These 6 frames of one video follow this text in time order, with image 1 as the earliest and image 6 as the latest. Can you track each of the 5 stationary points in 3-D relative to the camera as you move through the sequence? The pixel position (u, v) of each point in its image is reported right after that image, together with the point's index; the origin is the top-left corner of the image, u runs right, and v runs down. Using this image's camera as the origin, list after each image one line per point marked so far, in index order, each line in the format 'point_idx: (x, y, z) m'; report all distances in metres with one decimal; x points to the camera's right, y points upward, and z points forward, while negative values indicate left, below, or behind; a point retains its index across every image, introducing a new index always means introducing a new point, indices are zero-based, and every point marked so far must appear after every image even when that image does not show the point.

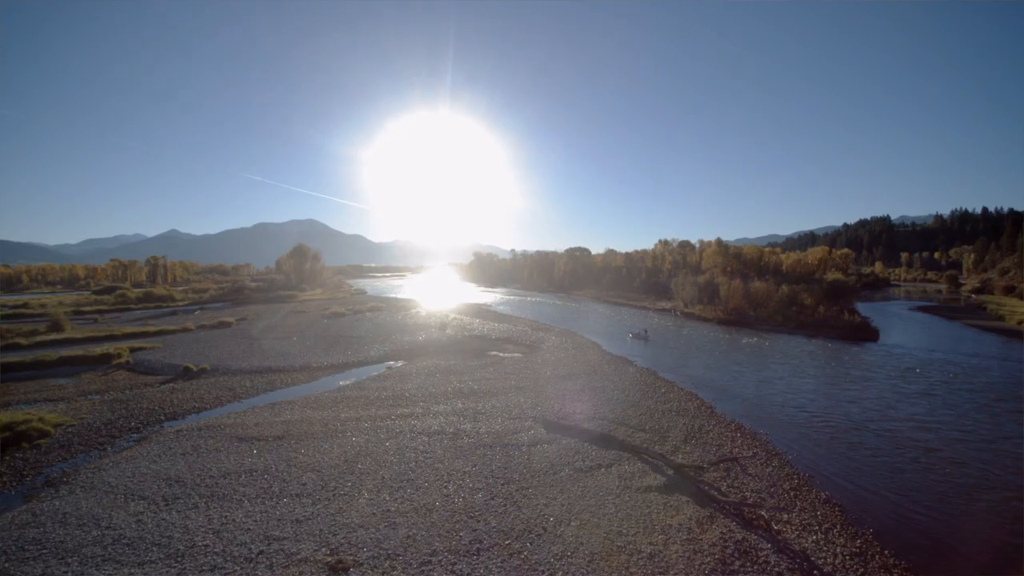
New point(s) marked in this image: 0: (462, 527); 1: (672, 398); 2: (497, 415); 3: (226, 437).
0: (-0.8, -3.6, +7.2) m
1: (+4.7, -3.2, +14.0) m
2: (-0.4, -3.3, +12.3) m
3: (-7.4, -3.8, +12.3) m
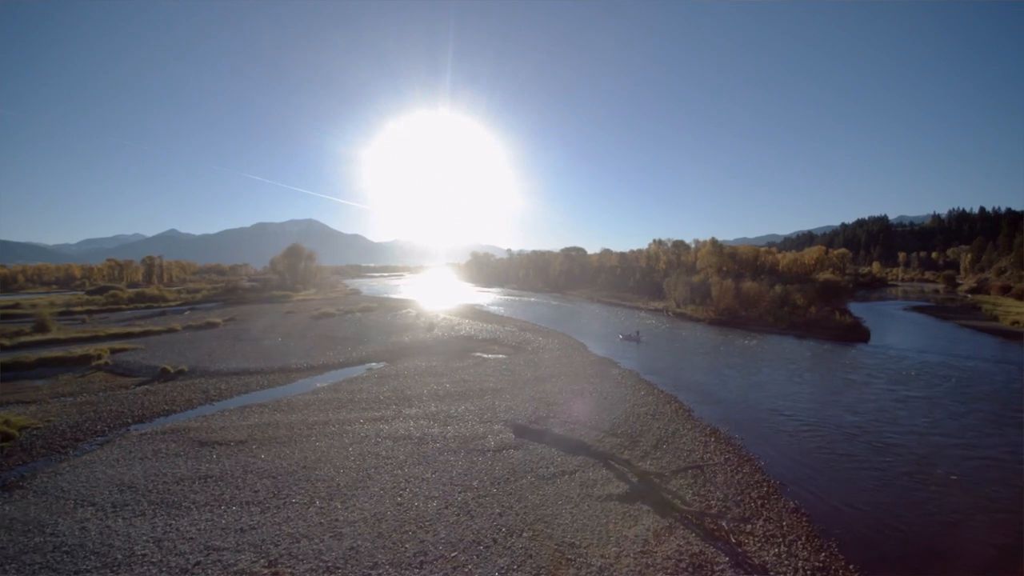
0: (-1.5, -3.6, +6.9) m
1: (+3.9, -3.2, +13.7) m
2: (-1.1, -3.3, +12.0) m
3: (-8.1, -3.8, +12.0) m
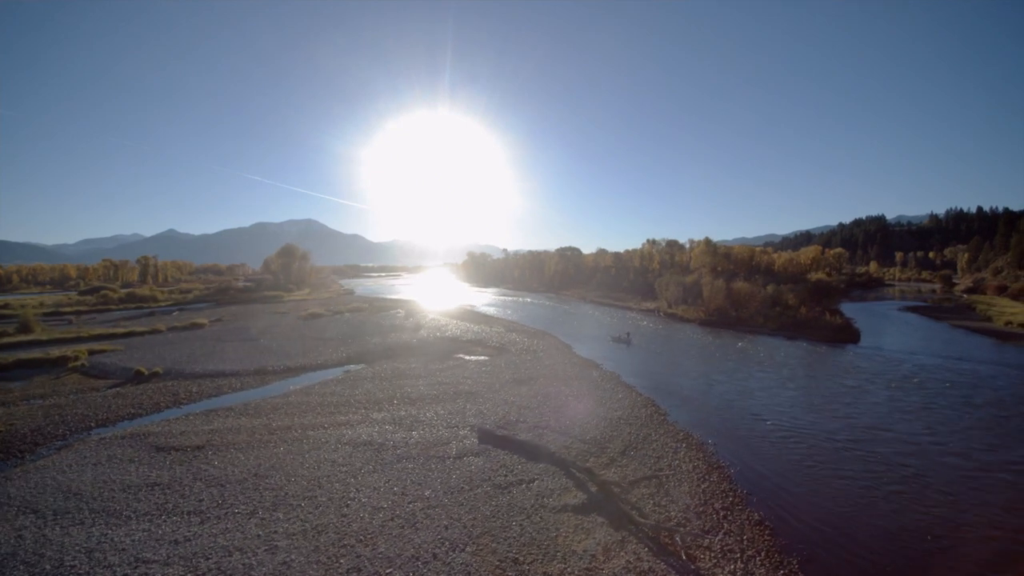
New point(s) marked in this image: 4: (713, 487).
0: (-2.2, -3.6, +6.5) m
1: (+3.2, -3.3, +13.3) m
2: (-1.9, -3.3, +11.7) m
3: (-8.9, -3.8, +11.6) m
4: (+3.5, -3.5, +8.4) m
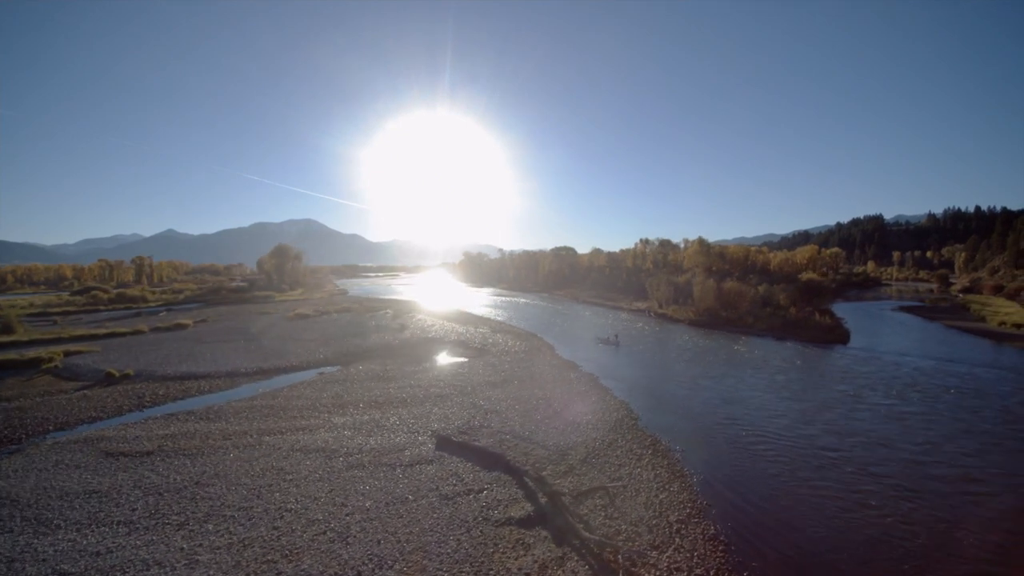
0: (-3.1, -3.6, +6.1) m
1: (+2.3, -3.3, +12.9) m
2: (-2.7, -3.3, +11.3) m
3: (-9.7, -3.8, +11.2) m
4: (+2.7, -3.5, +8.0) m
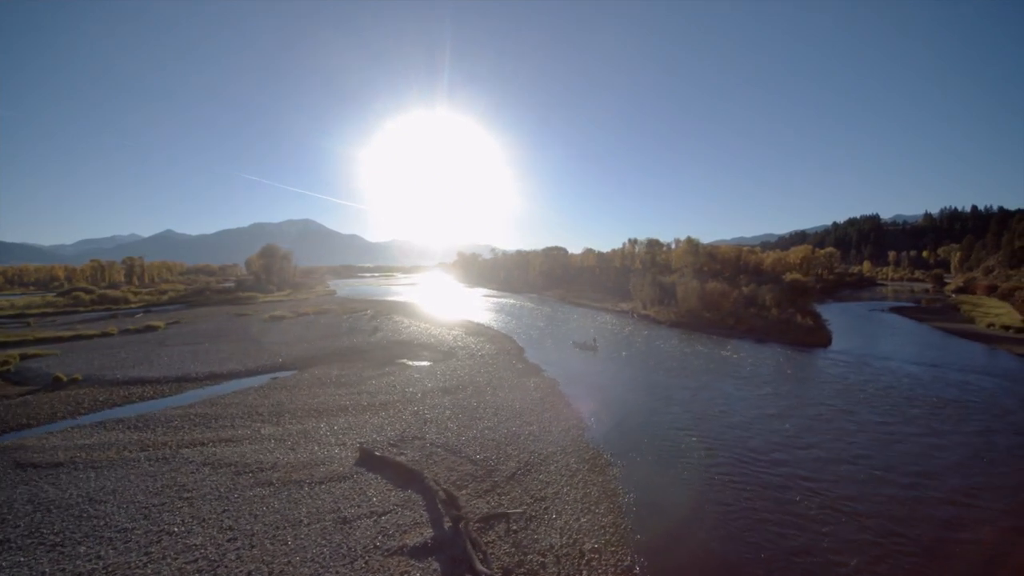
0: (-4.5, -3.6, +5.4) m
1: (+0.9, -3.3, +12.2) m
2: (-4.1, -3.3, +10.6) m
3: (-11.1, -3.9, +10.5) m
4: (+1.3, -3.5, +7.2) m
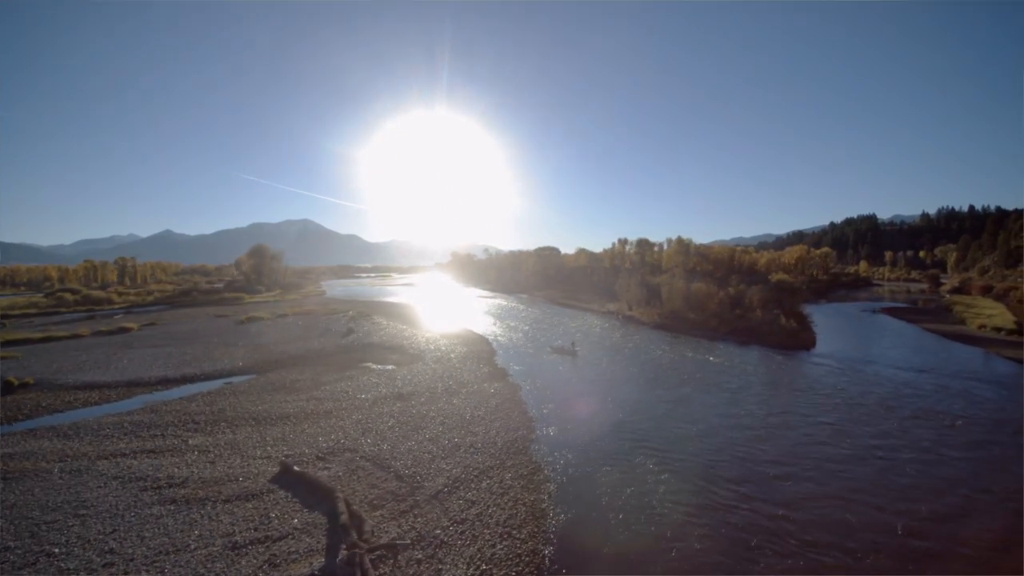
0: (-5.7, -3.7, +4.7) m
1: (-0.3, -3.3, +11.5) m
2: (-5.4, -3.4, +9.9) m
3: (-12.4, -3.9, +9.8) m
4: (0.0, -3.5, +6.6) m
